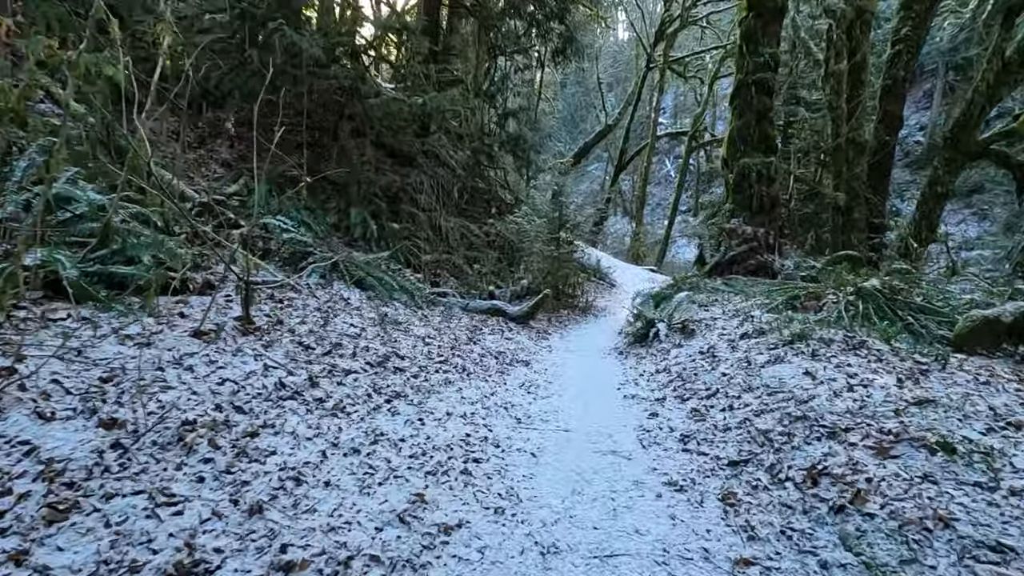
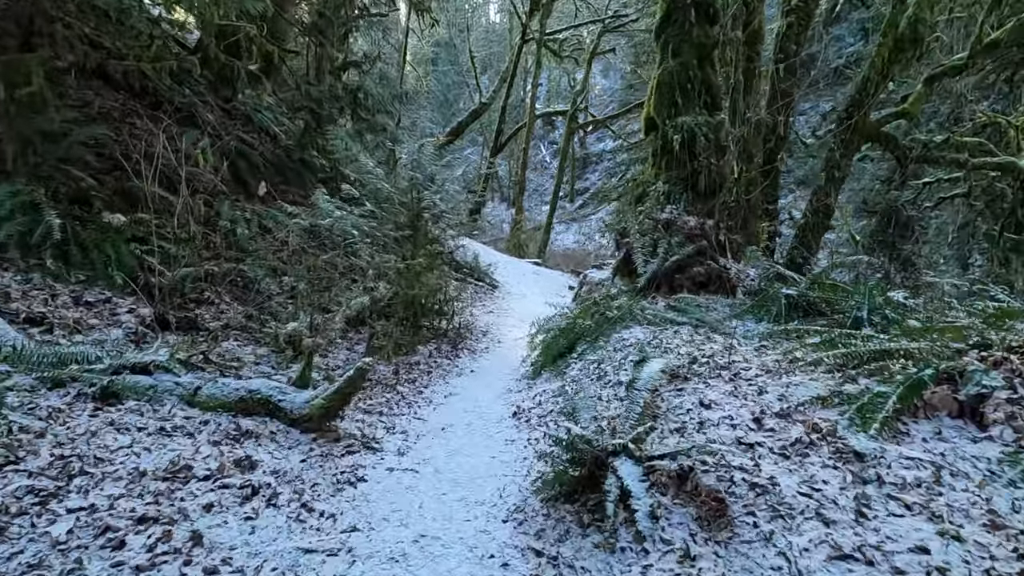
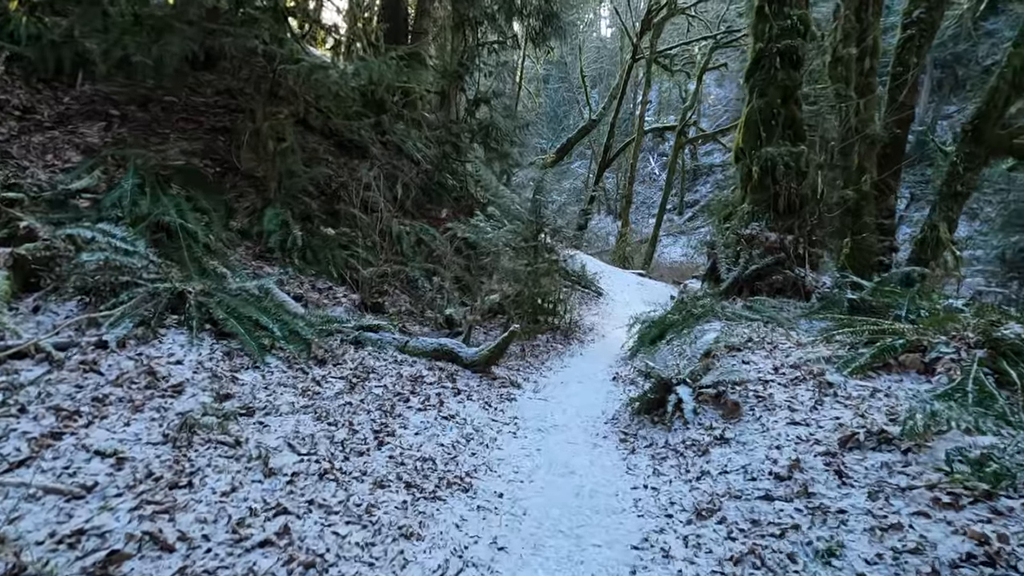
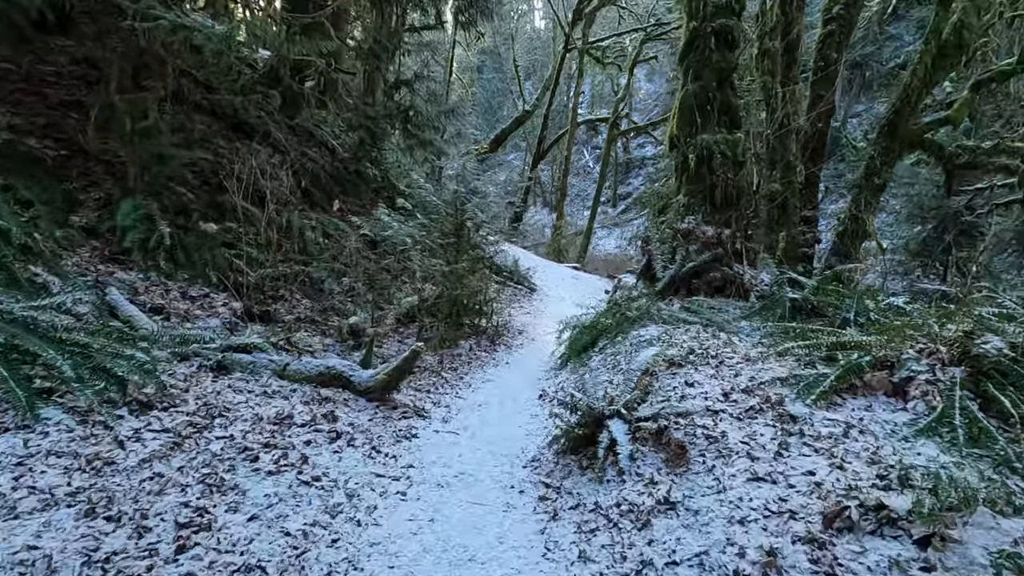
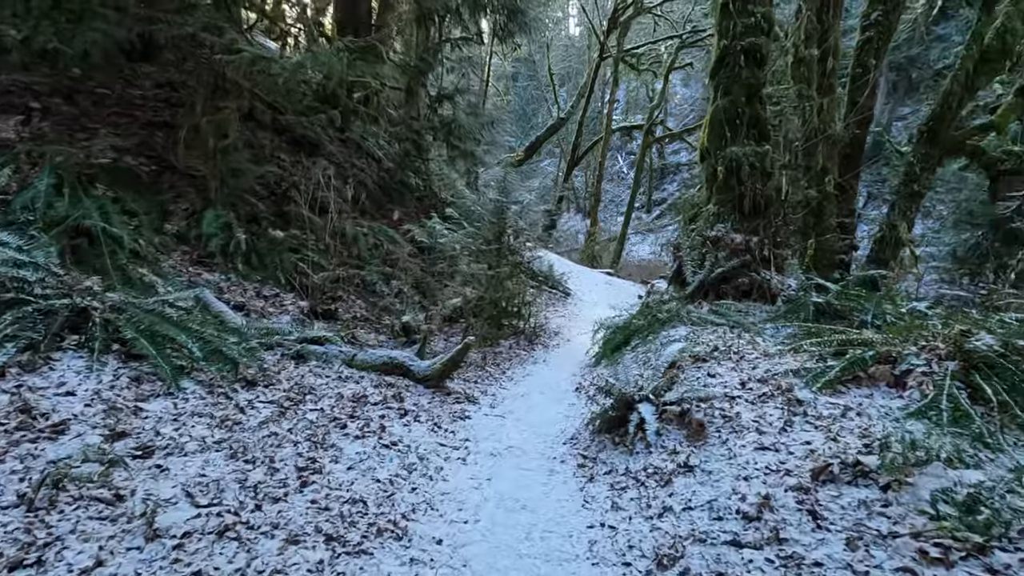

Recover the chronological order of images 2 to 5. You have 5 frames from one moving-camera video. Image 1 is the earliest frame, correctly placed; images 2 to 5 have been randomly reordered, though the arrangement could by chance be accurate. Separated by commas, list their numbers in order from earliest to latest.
3, 5, 4, 2
